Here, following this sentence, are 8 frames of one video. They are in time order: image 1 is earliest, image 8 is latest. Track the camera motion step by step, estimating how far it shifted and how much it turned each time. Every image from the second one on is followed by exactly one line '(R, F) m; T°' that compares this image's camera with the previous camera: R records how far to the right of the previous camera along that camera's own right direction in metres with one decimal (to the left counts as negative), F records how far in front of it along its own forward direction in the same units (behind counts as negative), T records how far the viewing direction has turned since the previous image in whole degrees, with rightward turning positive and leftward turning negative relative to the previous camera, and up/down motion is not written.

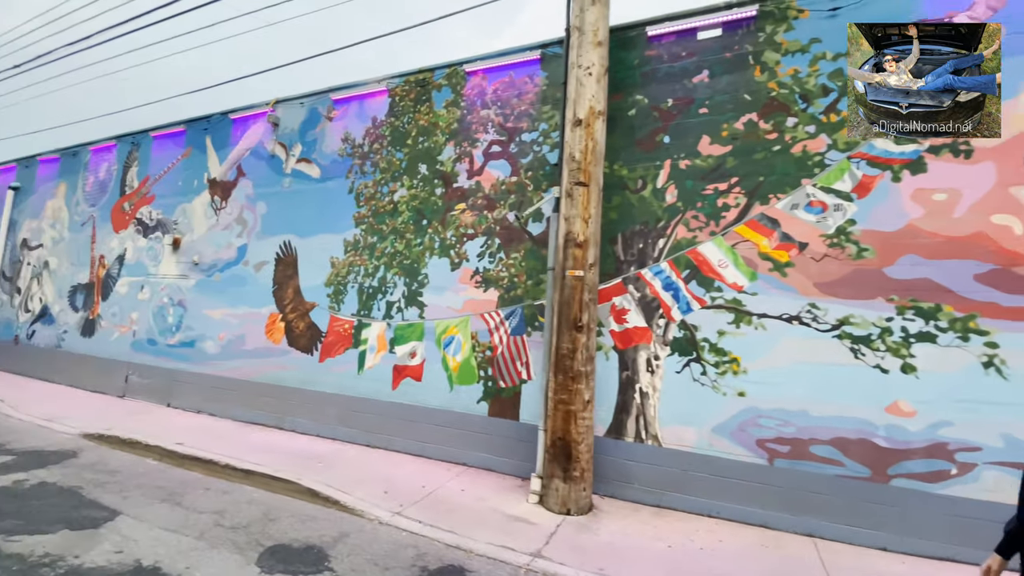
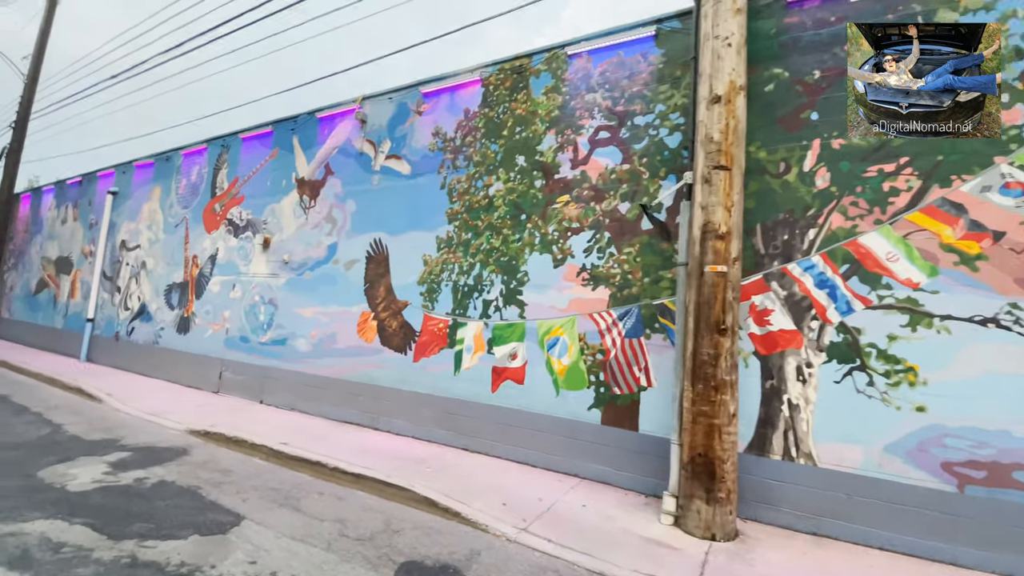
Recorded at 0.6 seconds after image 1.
(-0.9, +0.4) m; -5°
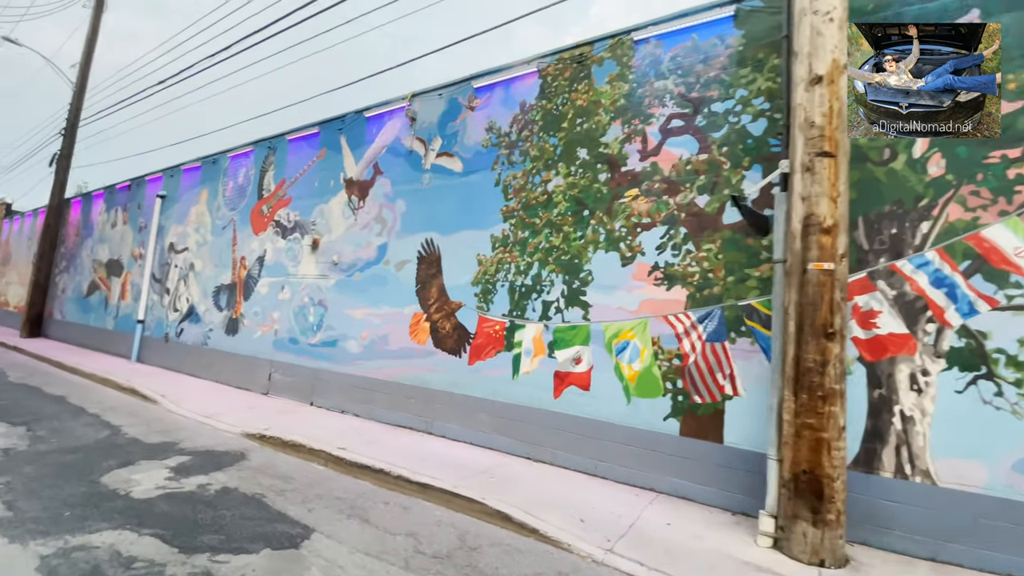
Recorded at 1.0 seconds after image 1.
(-0.5, +0.3) m; -3°
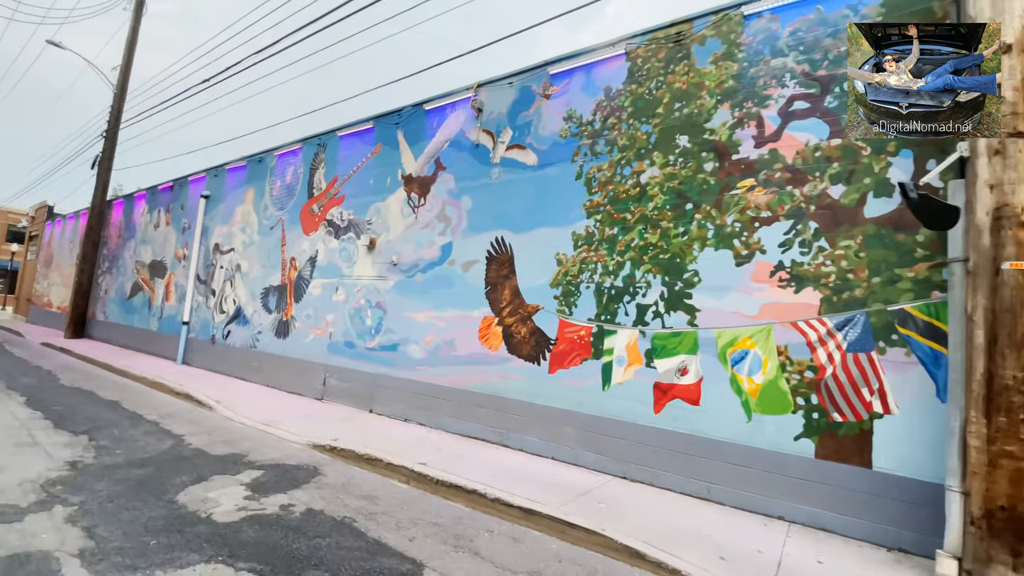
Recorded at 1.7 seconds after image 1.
(-0.9, +0.5) m; -2°
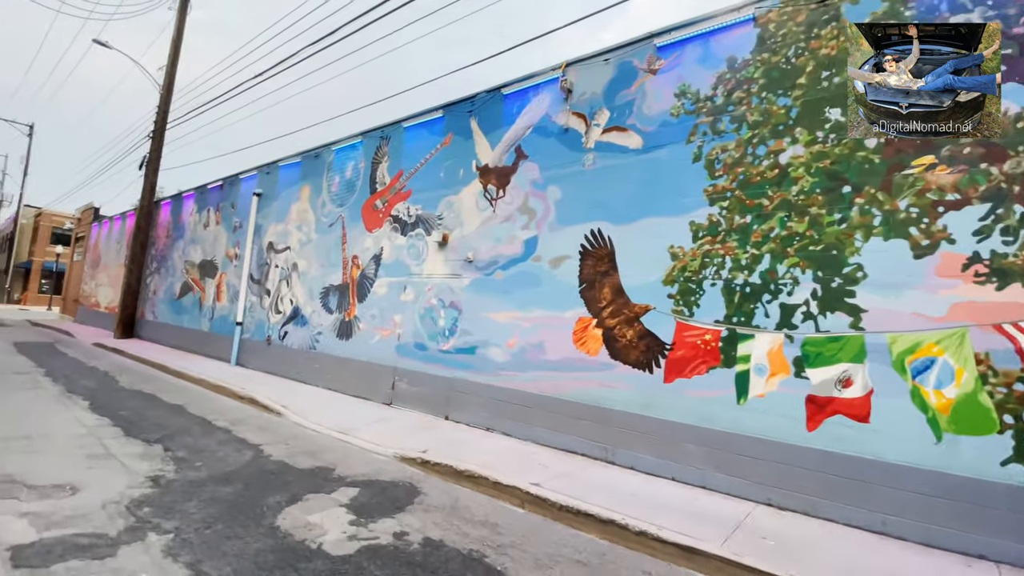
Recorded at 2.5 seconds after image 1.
(-1.1, +0.6) m; -3°
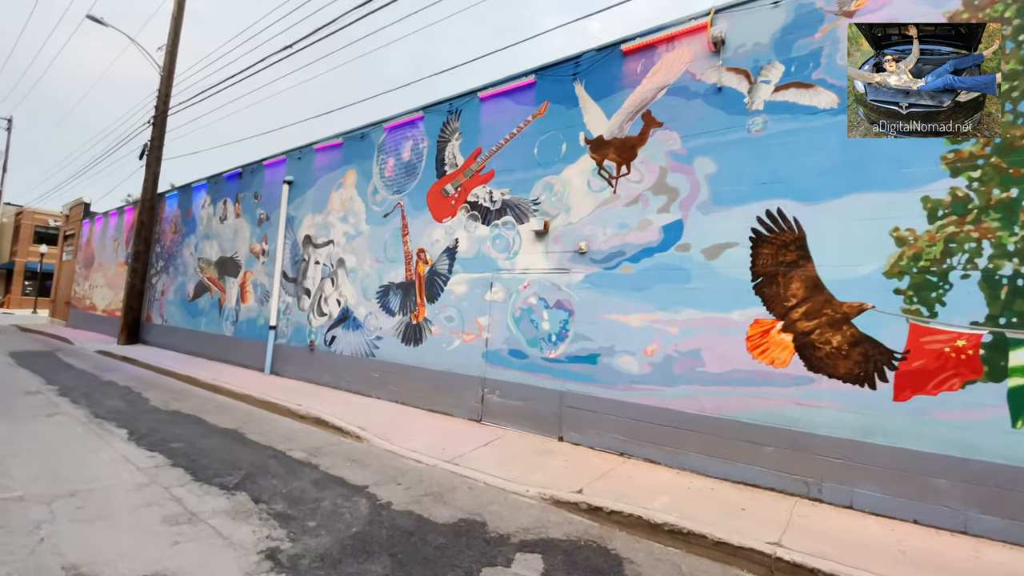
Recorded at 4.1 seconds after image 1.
(-1.9, +1.3) m; +1°
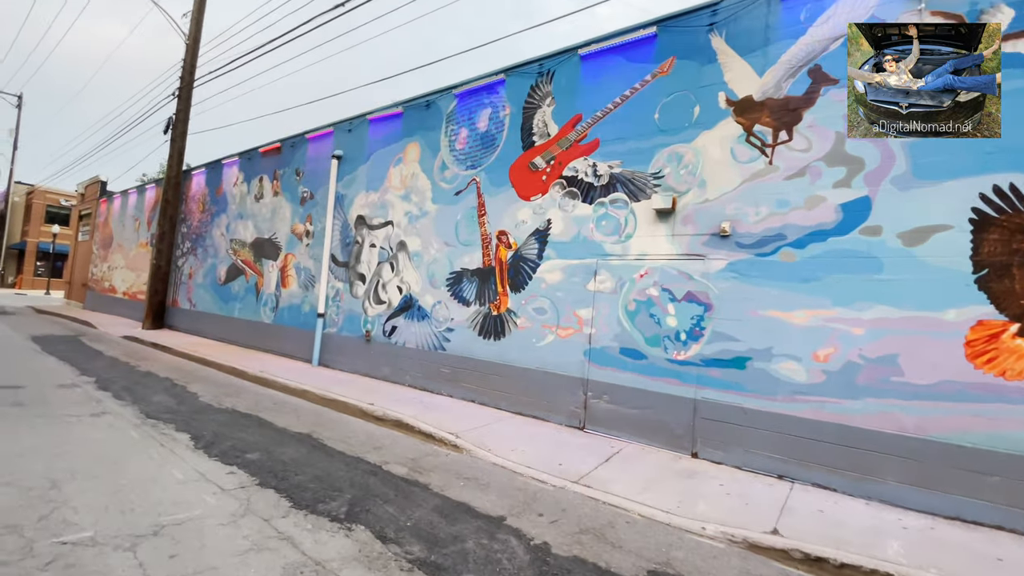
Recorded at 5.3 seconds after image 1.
(-1.4, +1.0) m; 0°
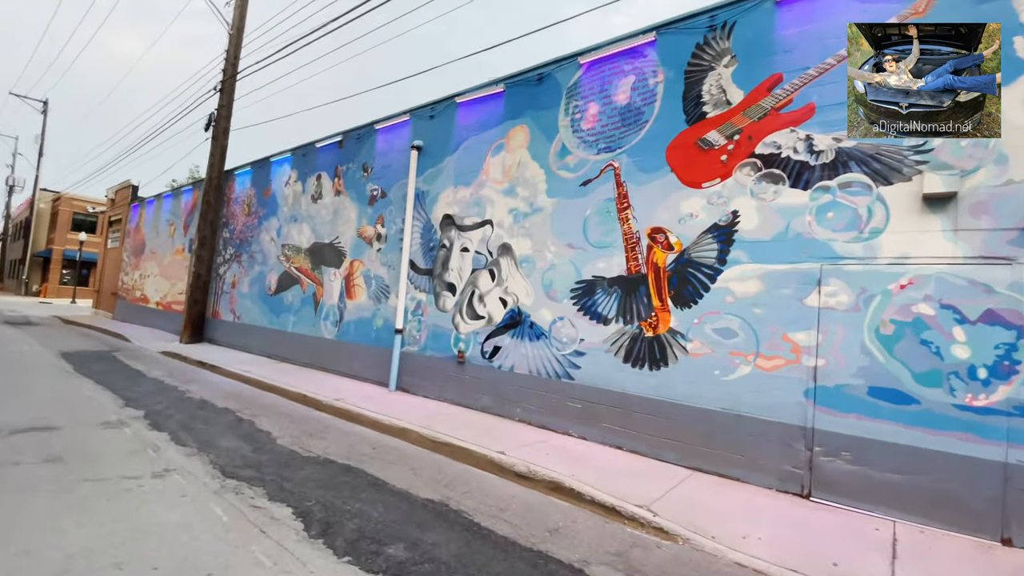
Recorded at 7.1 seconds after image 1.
(-1.8, +1.6) m; -2°
